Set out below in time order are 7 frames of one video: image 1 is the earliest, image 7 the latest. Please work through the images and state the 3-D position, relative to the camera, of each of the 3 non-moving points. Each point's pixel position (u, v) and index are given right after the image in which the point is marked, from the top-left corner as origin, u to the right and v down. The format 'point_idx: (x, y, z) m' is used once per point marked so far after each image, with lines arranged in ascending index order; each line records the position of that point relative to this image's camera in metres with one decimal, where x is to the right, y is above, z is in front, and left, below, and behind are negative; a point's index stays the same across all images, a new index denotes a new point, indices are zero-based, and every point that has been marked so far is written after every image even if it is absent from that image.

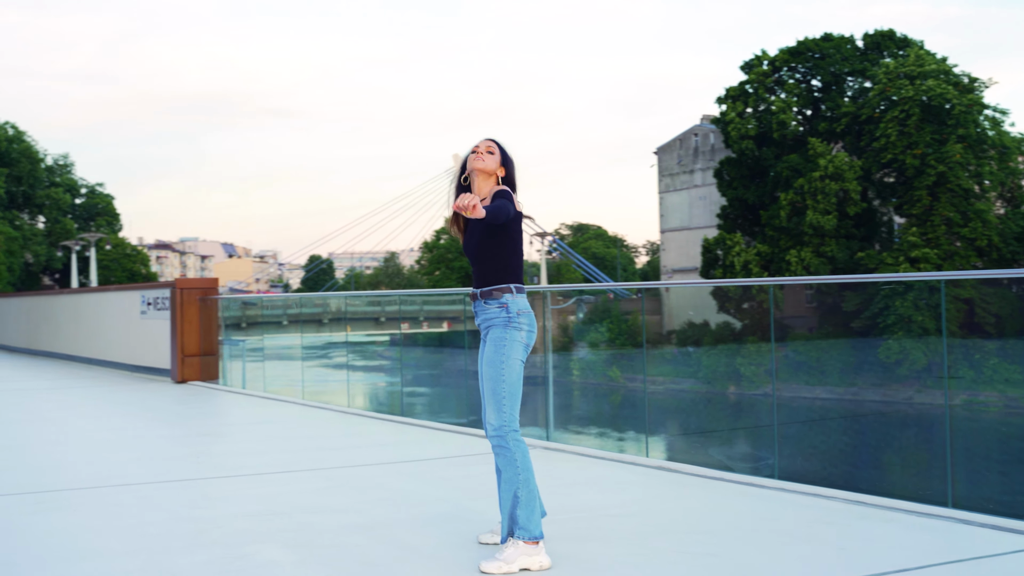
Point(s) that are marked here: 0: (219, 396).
0: (-2.9, -1.0, +12.3) m
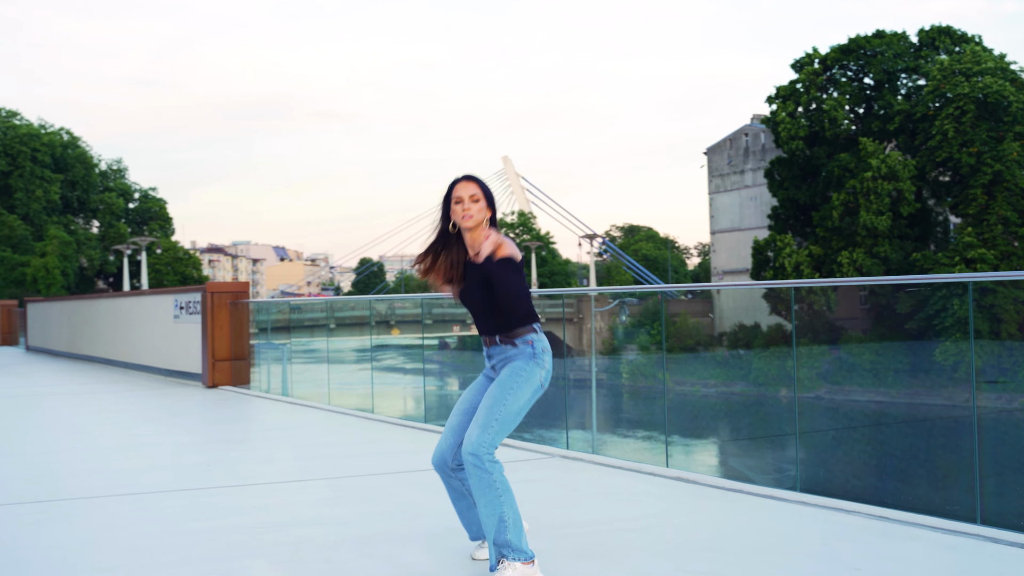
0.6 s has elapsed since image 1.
0: (-2.5, -1.1, +12.2) m
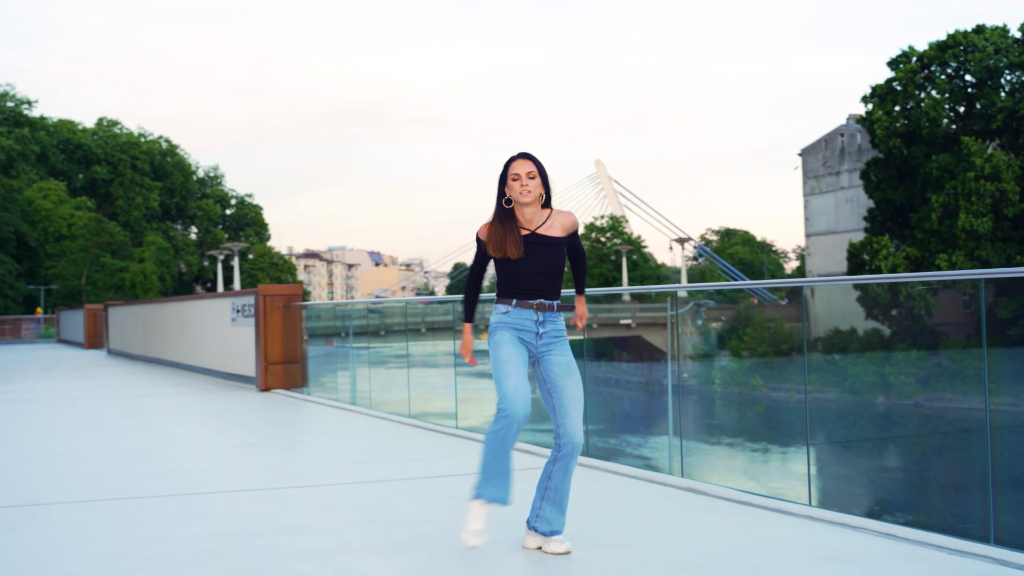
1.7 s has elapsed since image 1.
0: (-2.0, -1.1, +12.1) m
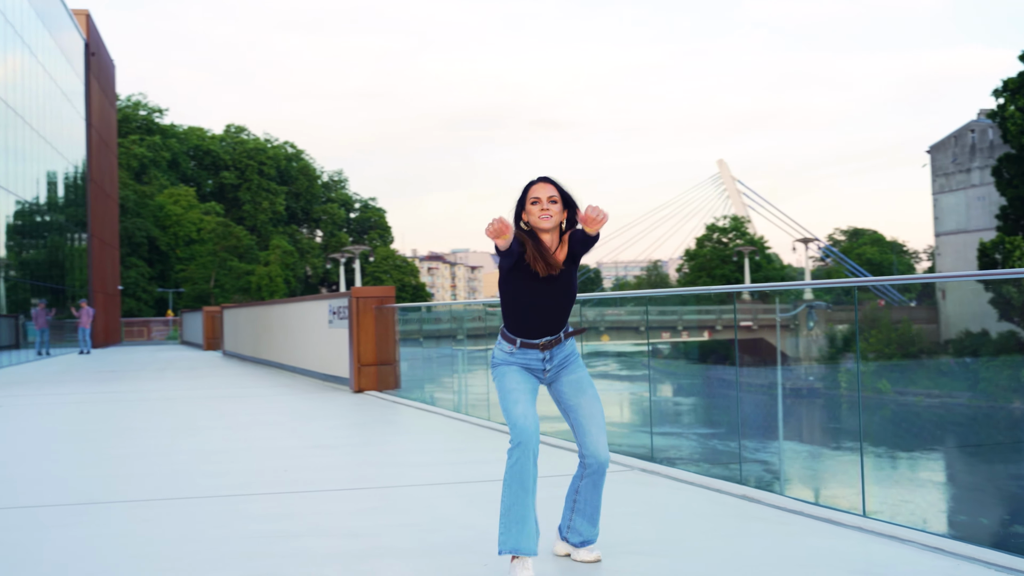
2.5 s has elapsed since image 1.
0: (-1.2, -1.1, +12.1) m
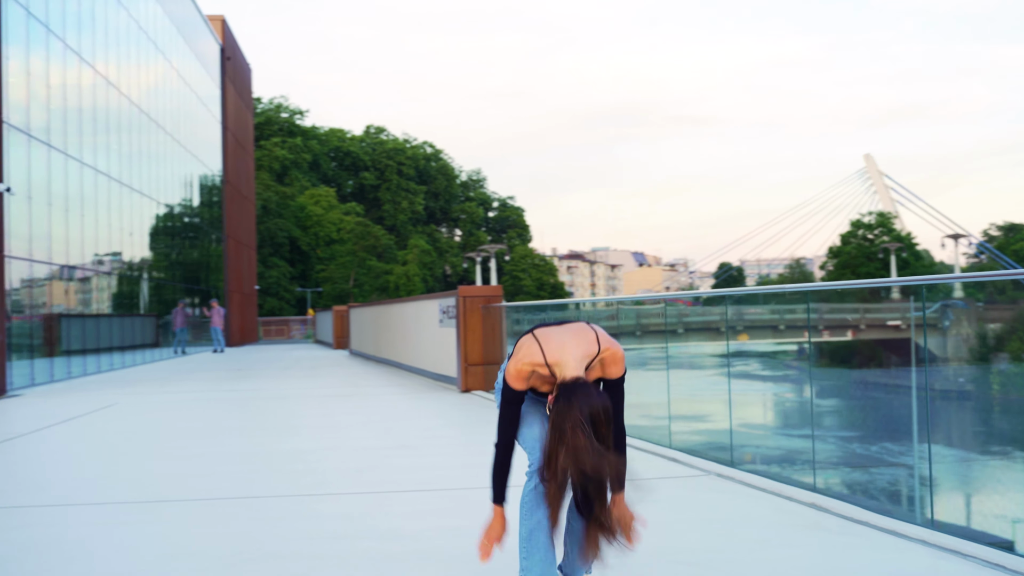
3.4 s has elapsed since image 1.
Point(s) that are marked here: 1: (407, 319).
0: (-0.2, -1.1, +12.0) m
1: (-1.3, -0.4, +16.6) m
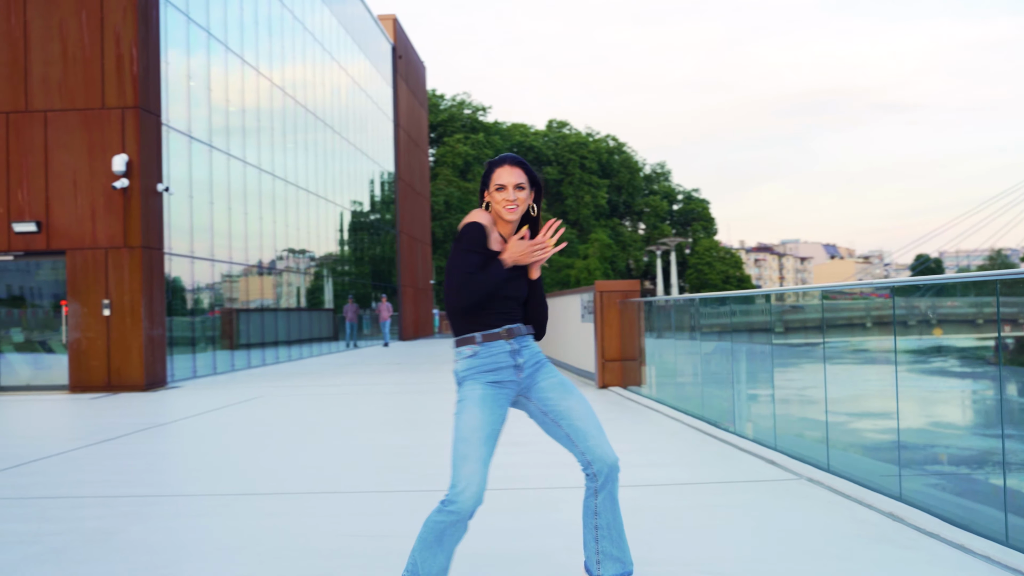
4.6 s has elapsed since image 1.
0: (+1.0, -1.0, +11.8) m
1: (+0.6, -0.3, +16.5) m
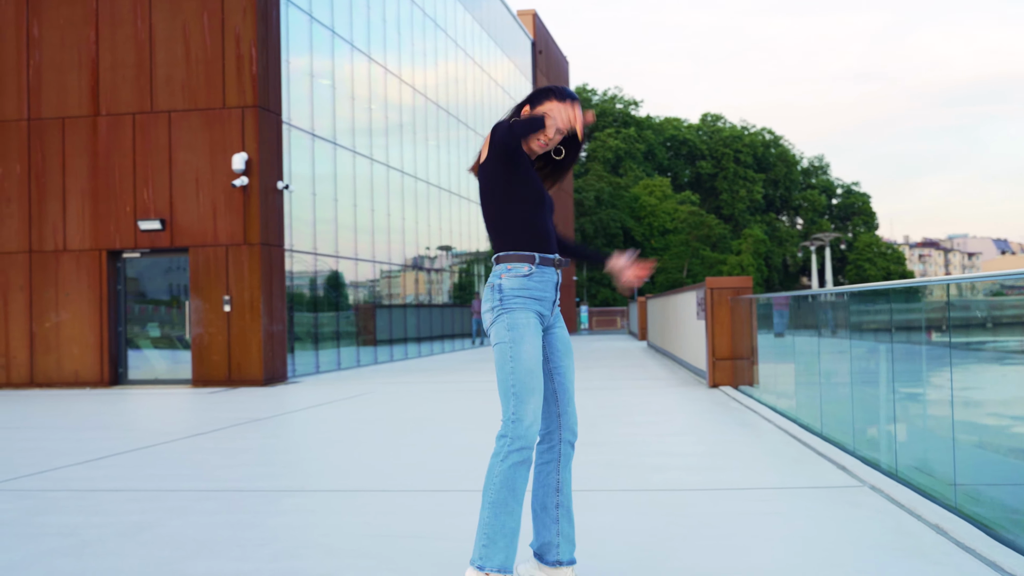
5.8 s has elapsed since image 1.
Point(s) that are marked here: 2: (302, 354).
0: (+2.0, -1.0, +11.4) m
1: (+2.2, -0.3, +16.1) m
2: (-2.4, -0.8, +15.1) m
